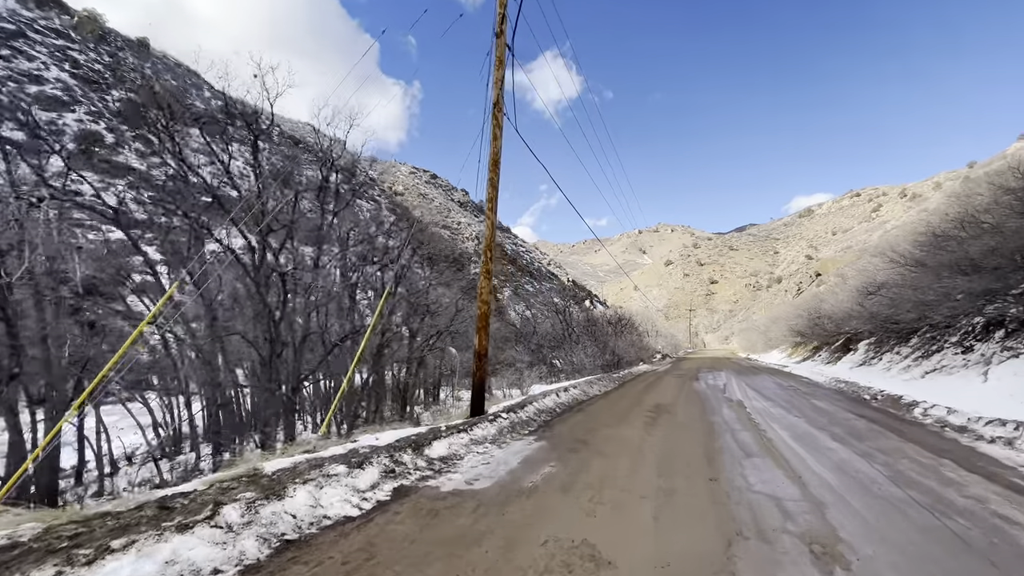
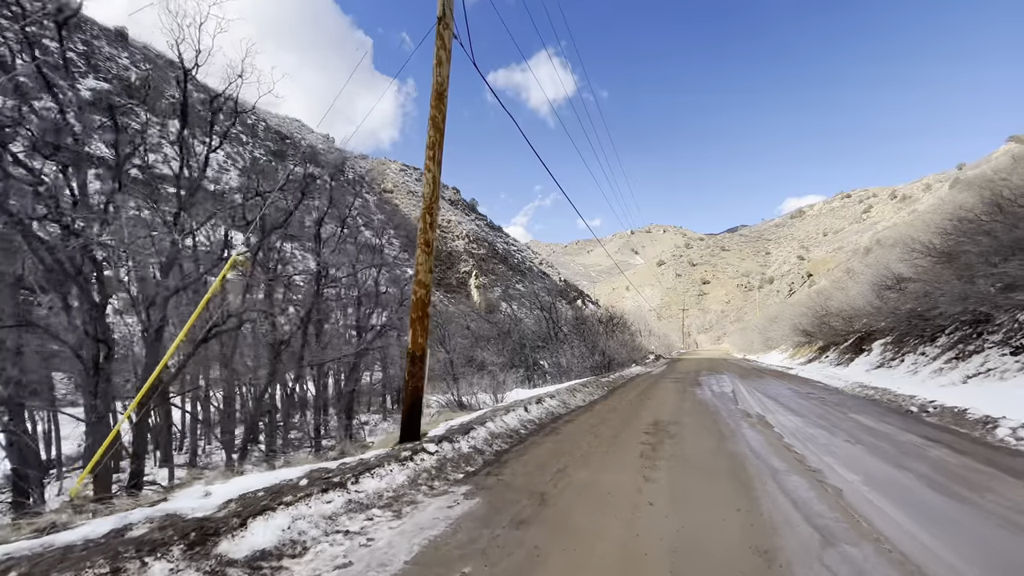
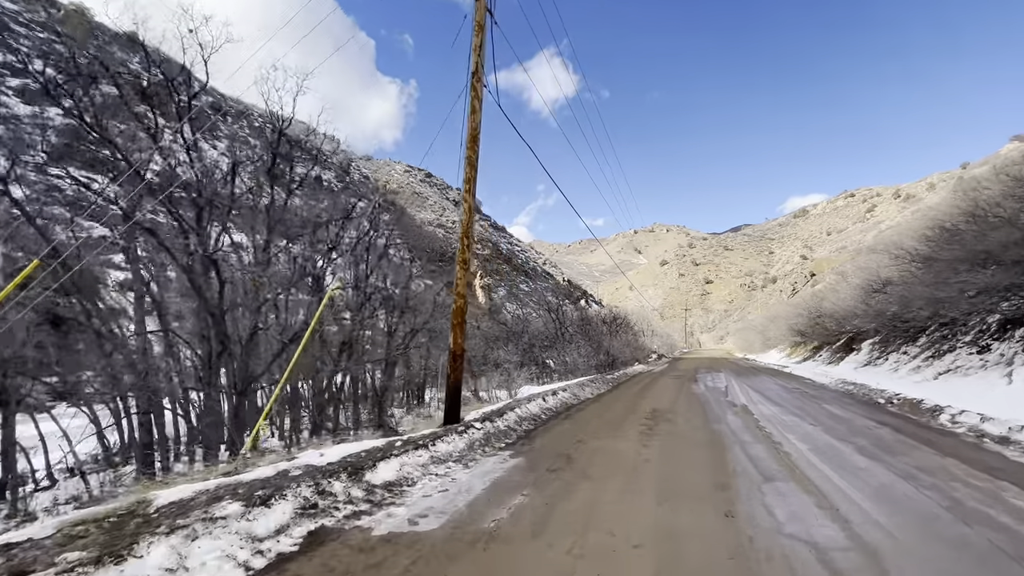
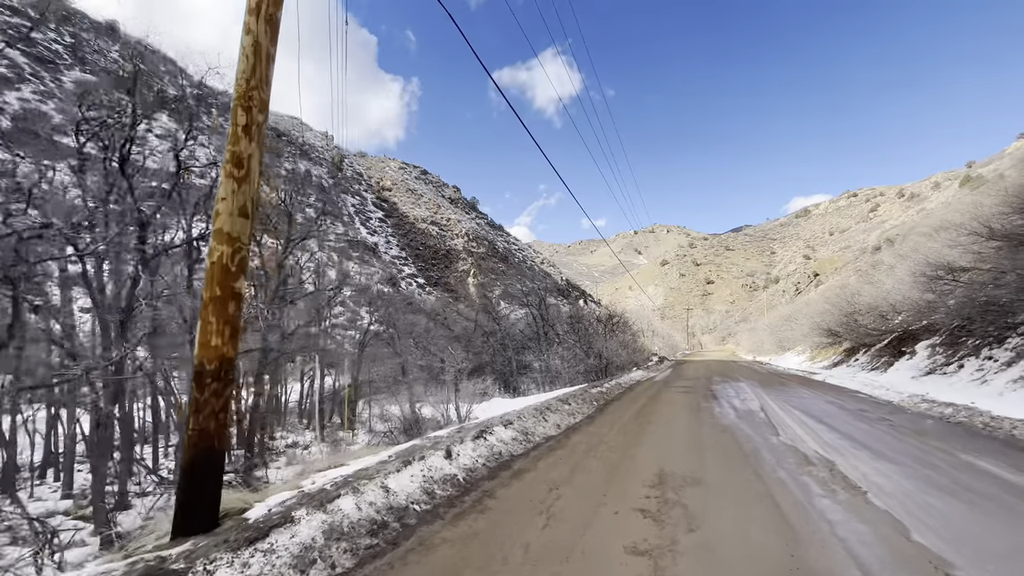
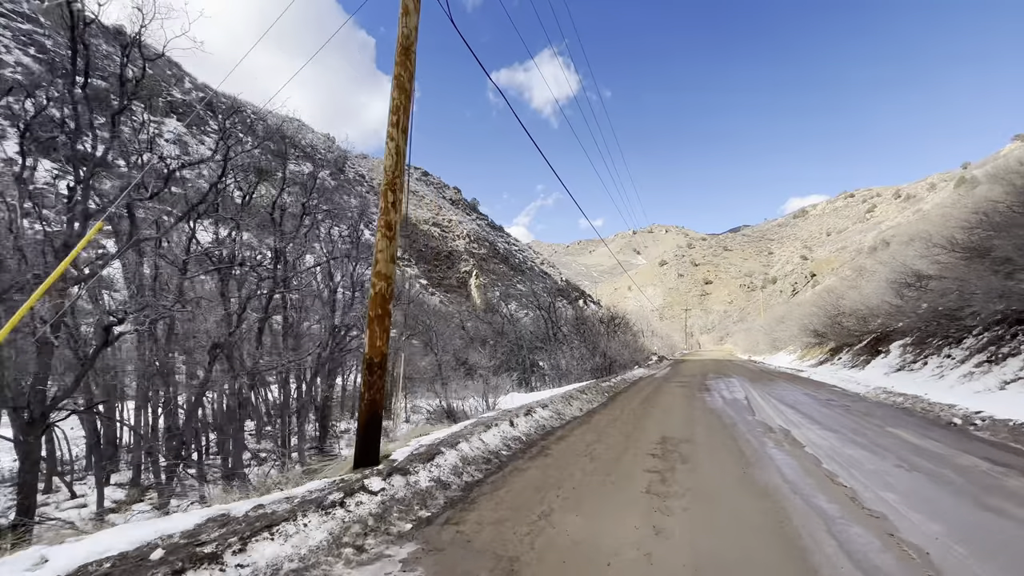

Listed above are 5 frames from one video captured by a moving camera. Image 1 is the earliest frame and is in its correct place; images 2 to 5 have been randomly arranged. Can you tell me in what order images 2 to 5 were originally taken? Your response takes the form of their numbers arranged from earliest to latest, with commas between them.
3, 2, 5, 4
